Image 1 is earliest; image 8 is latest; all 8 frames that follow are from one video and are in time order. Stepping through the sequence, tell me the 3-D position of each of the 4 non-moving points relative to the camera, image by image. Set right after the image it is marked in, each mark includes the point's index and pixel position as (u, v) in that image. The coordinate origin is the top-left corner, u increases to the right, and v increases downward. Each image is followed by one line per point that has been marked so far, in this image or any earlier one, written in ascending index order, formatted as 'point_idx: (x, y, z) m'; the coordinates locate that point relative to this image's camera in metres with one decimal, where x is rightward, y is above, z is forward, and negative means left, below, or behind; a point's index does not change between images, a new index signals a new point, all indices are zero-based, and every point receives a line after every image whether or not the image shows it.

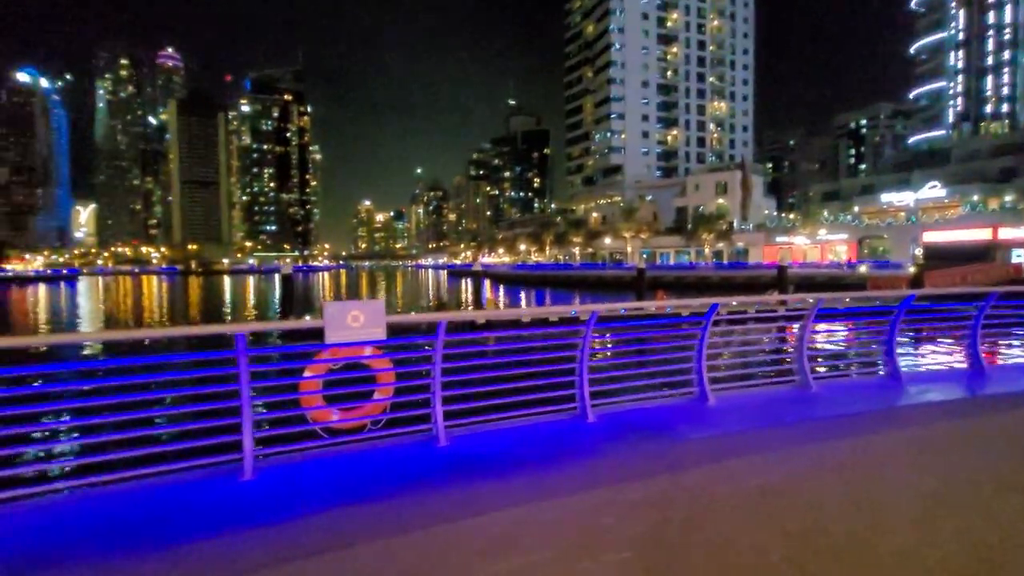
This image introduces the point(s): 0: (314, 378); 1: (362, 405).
0: (-1.5, -0.7, +3.5) m
1: (-1.2, -0.9, +3.7) m
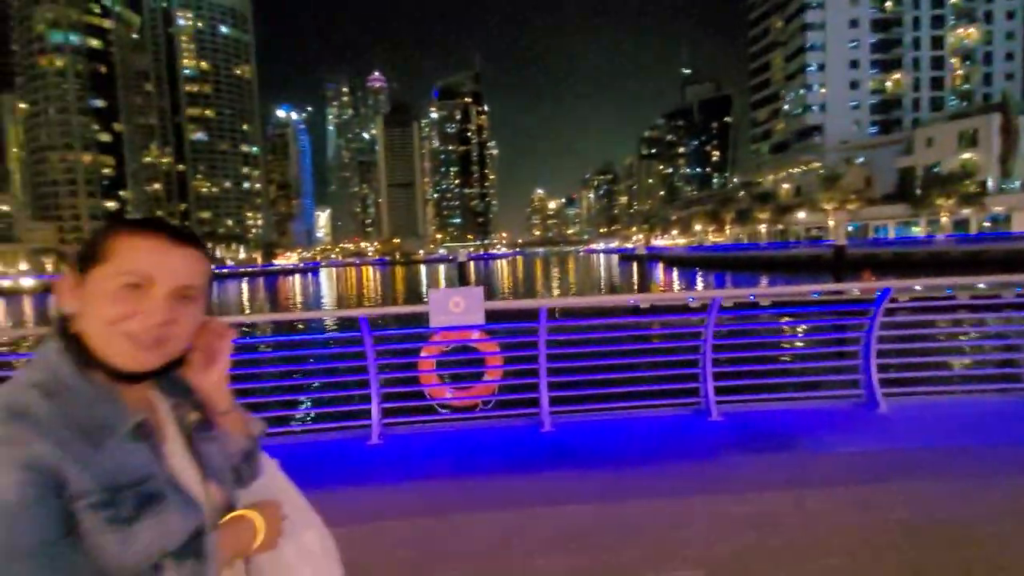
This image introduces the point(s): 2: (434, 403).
0: (-0.7, -0.6, +4.0) m
1: (-0.3, -0.8, +4.1) m
2: (-0.7, -1.0, +4.0) m
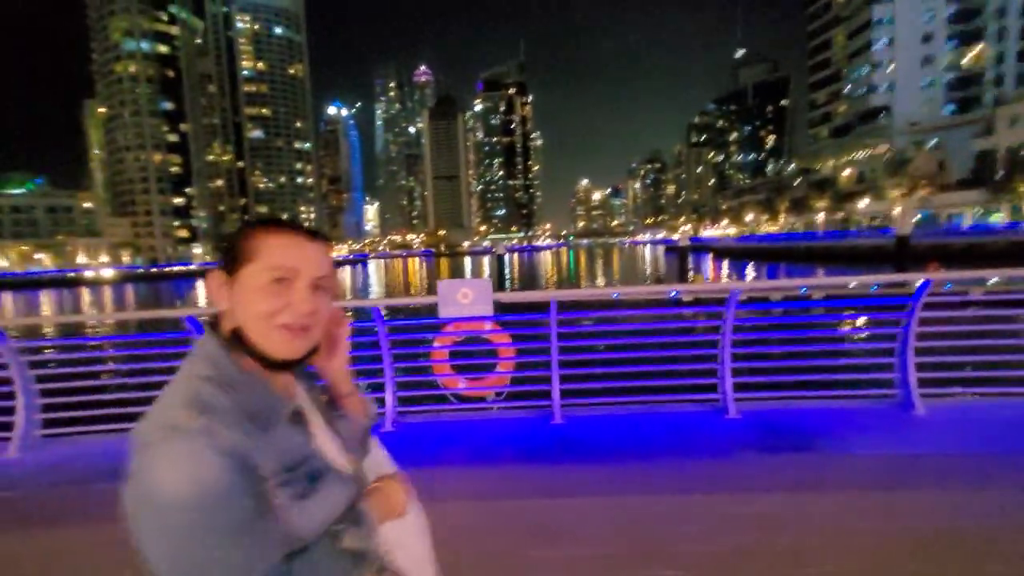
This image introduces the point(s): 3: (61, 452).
0: (-0.6, -0.5, +4.1) m
1: (-0.2, -0.8, +4.2) m
2: (-0.5, -0.9, +4.1) m
3: (-4.5, -1.6, +4.8) m
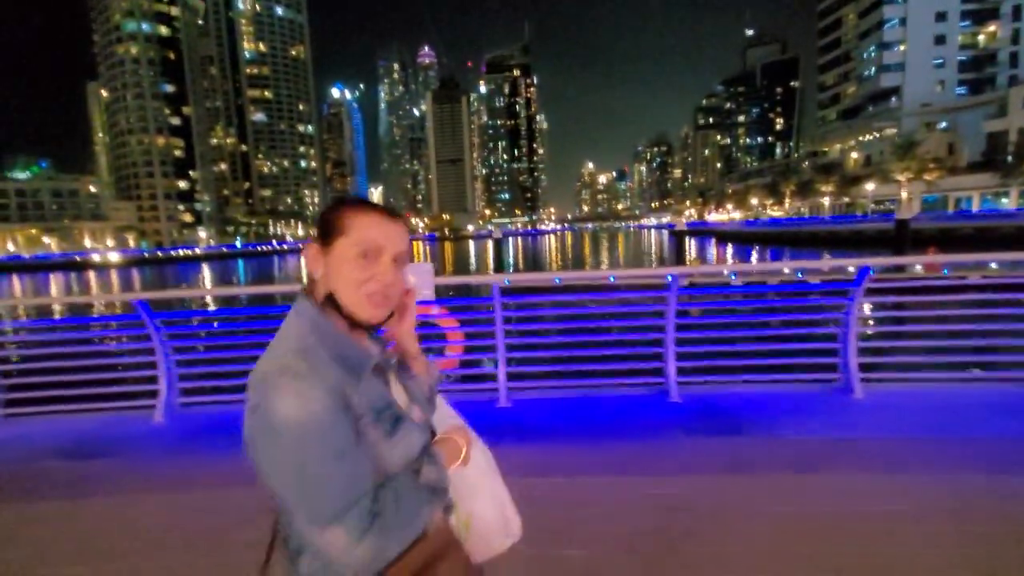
0: (-1.0, -0.4, +4.1) m
1: (-0.6, -0.6, +4.2) m
2: (-1.0, -0.8, +4.2) m
3: (-5.0, -1.5, +4.9) m
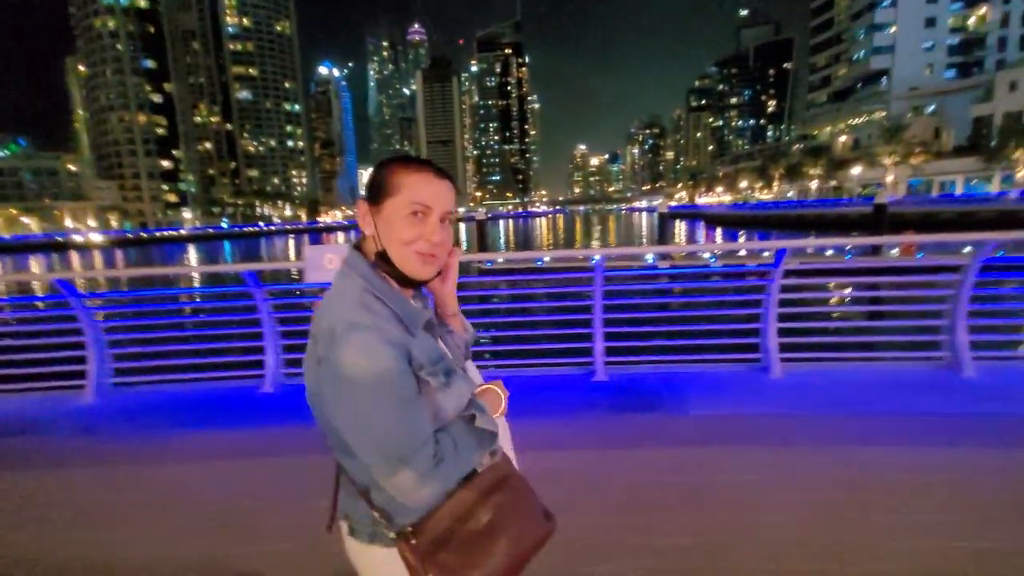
0: (-1.6, -0.2, +4.2) m
1: (-1.2, -0.5, +4.3) m
2: (-1.6, -0.6, +4.2) m
3: (-5.6, -1.2, +4.9) m
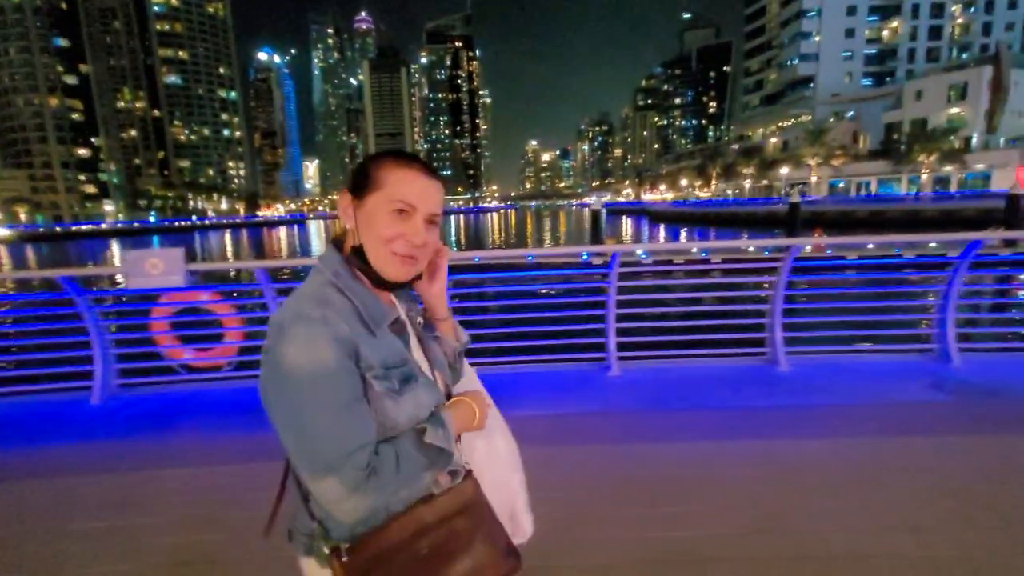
0: (-2.8, -0.3, +4.0) m
1: (-2.5, -0.5, +4.1) m
2: (-2.8, -0.6, +4.0) m
3: (-6.9, -1.3, +4.3) m
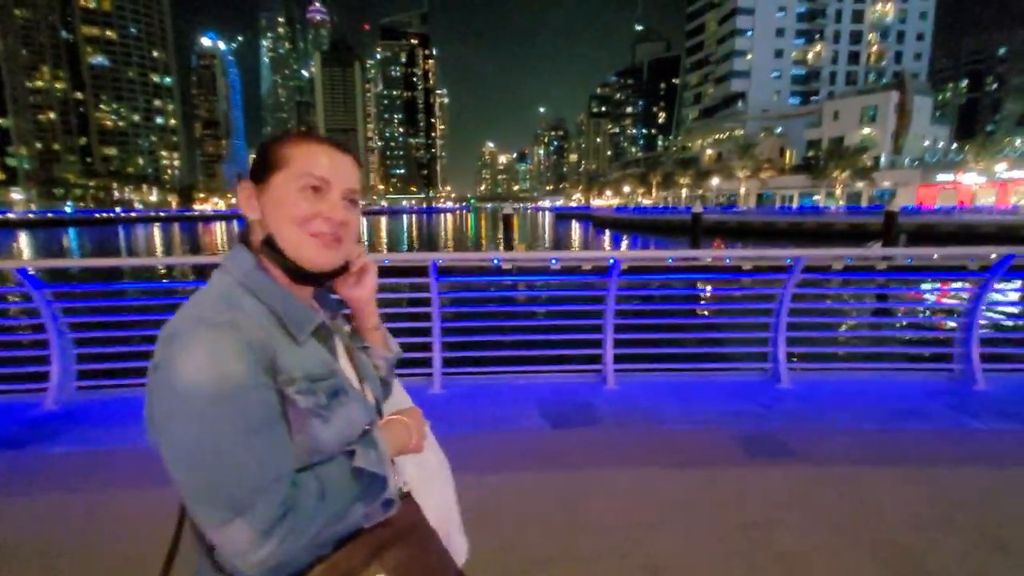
0: (-5.5, -0.3, +3.2) m
1: (-5.1, -0.5, +3.4) m
2: (-5.4, -0.7, +3.3) m
3: (-9.5, -1.3, +3.2) m
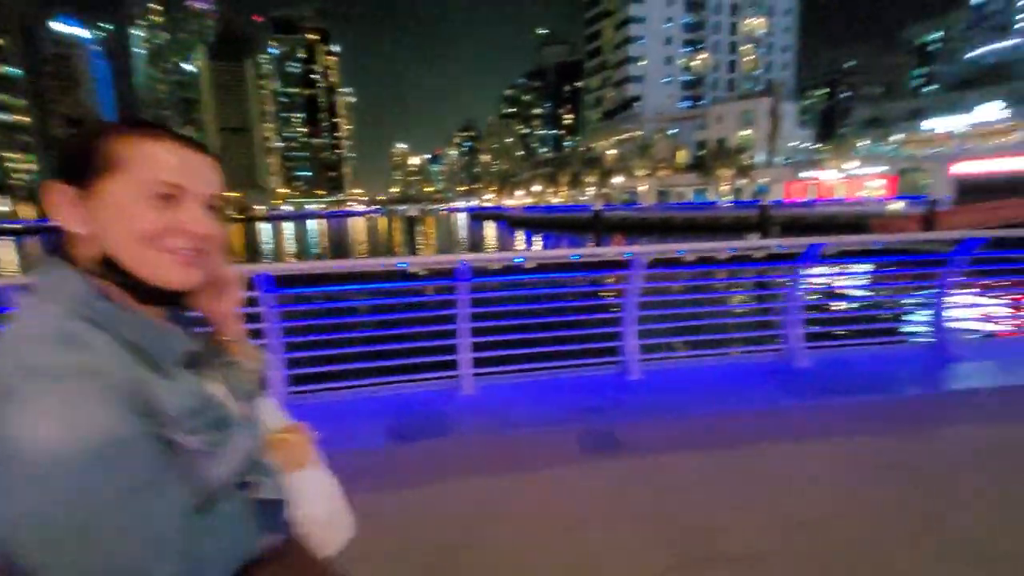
0: (-6.4, -0.6, +2.1) m
1: (-6.0, -0.8, +2.3) m
2: (-6.3, -1.0, +2.1) m
3: (-10.3, -1.8, +1.4) m
